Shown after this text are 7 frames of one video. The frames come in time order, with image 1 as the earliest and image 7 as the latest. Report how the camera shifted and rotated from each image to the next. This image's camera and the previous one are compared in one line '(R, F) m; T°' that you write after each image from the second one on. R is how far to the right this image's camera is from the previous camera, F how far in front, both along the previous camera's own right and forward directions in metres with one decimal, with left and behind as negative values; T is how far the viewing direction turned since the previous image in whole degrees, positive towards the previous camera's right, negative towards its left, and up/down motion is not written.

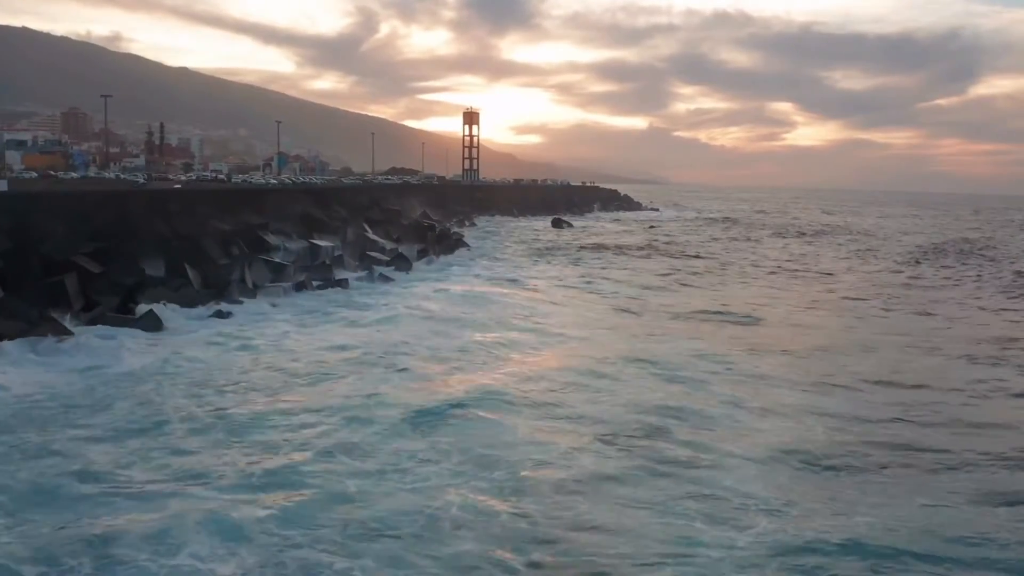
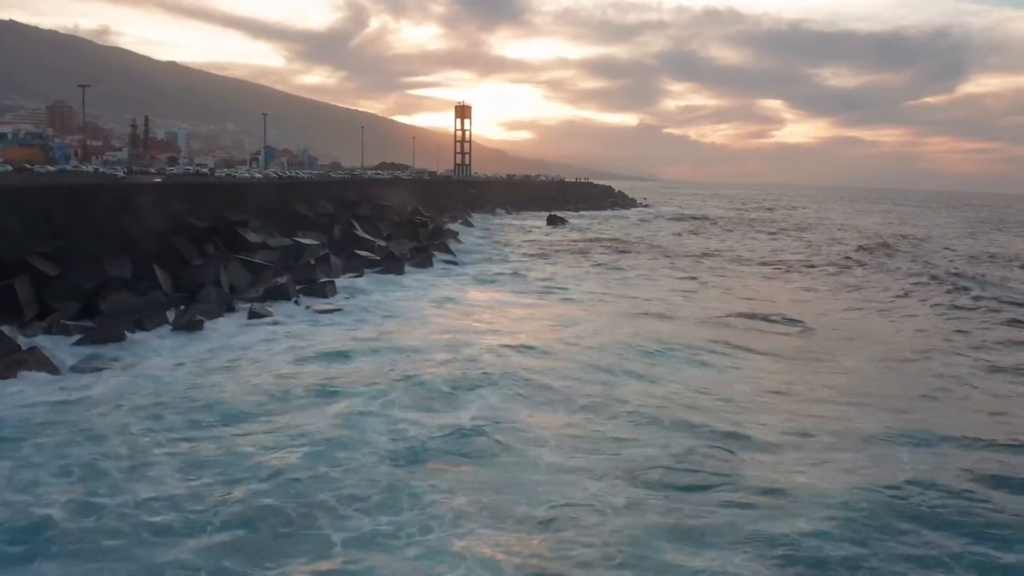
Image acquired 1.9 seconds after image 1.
(-0.1, +0.8) m; +1°
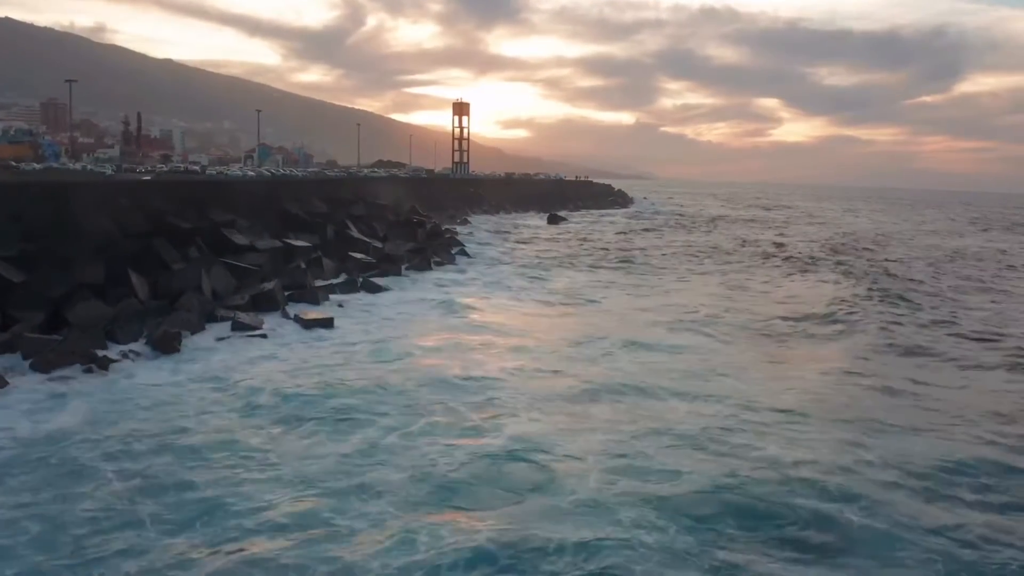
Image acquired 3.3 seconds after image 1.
(-0.1, +0.8) m; 0°
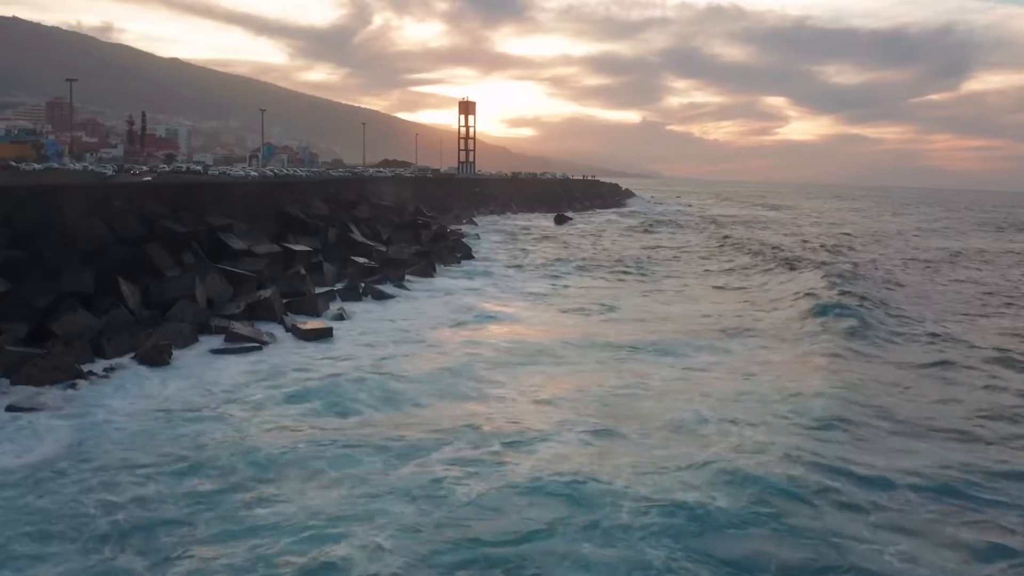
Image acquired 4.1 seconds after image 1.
(0.0, +0.5) m; 0°
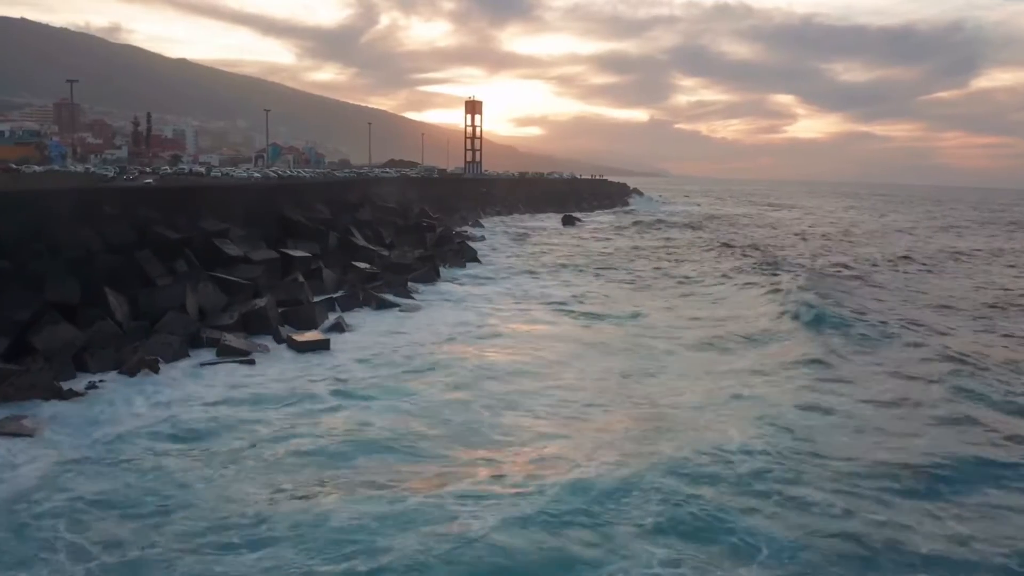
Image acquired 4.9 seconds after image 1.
(0.0, +0.4) m; -1°
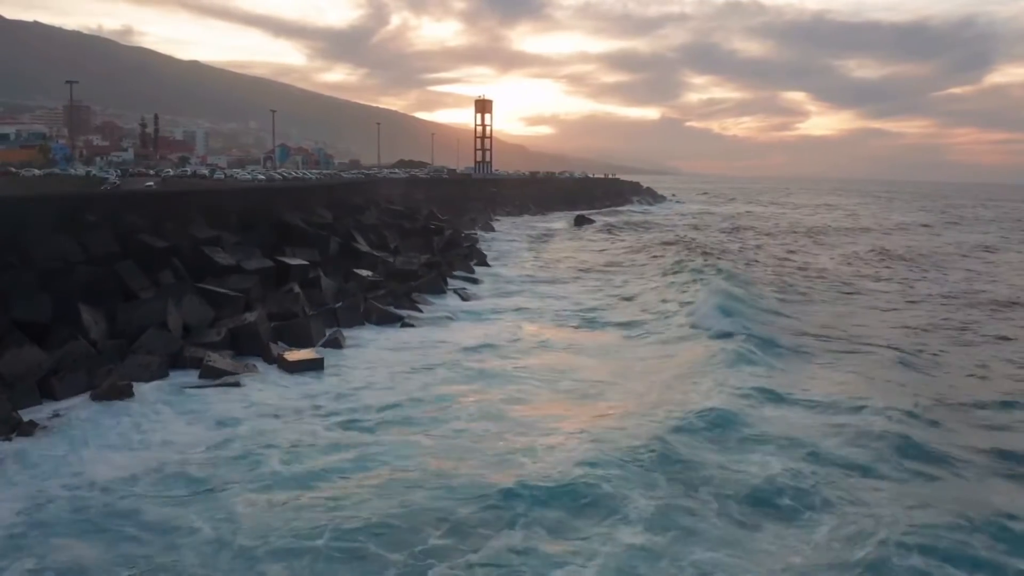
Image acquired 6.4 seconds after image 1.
(0.0, +0.8) m; -1°
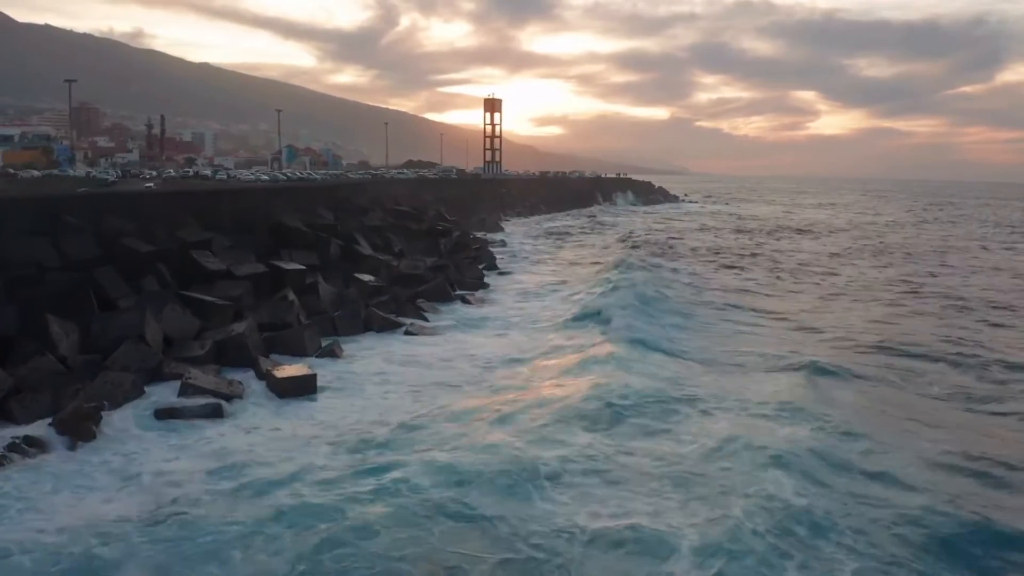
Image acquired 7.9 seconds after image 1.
(0.0, +0.8) m; -1°
